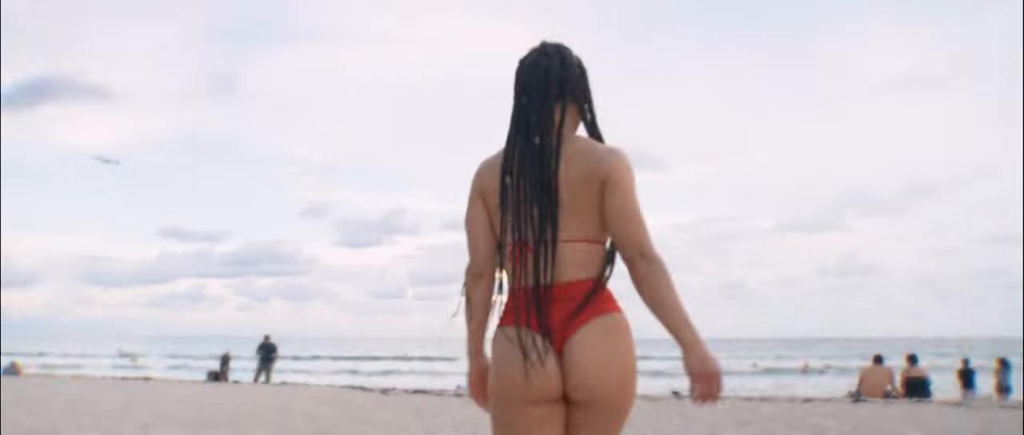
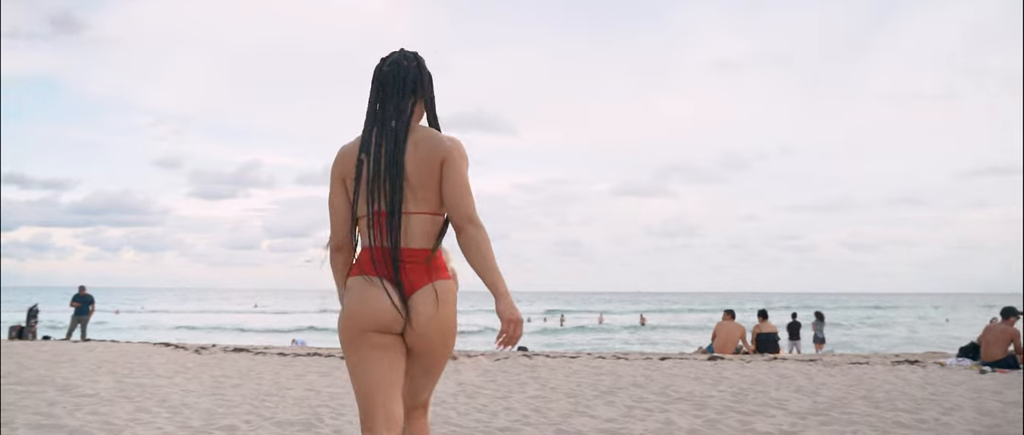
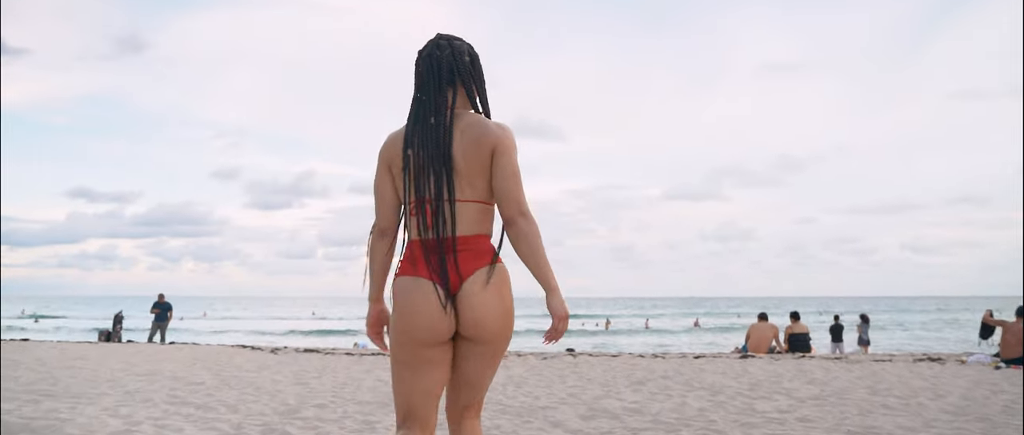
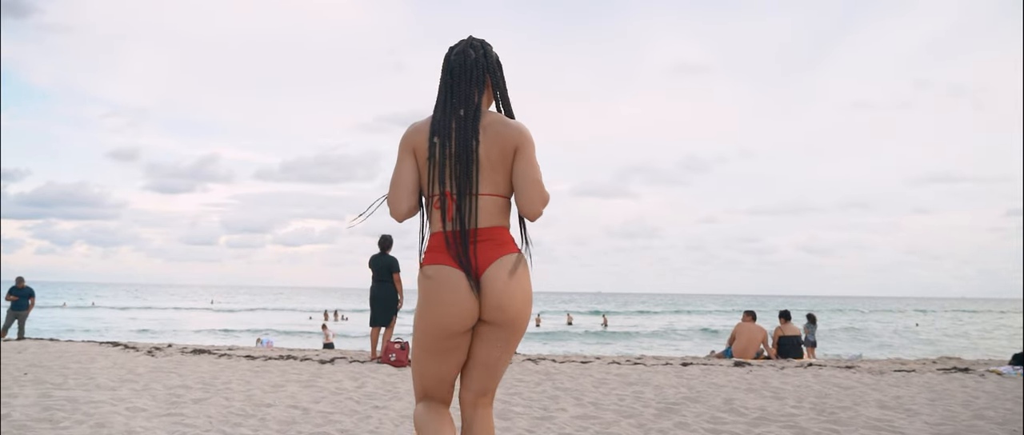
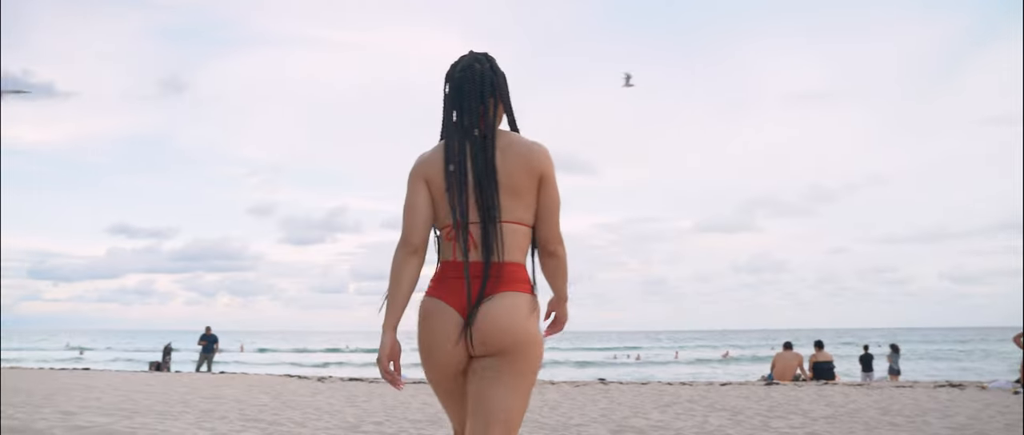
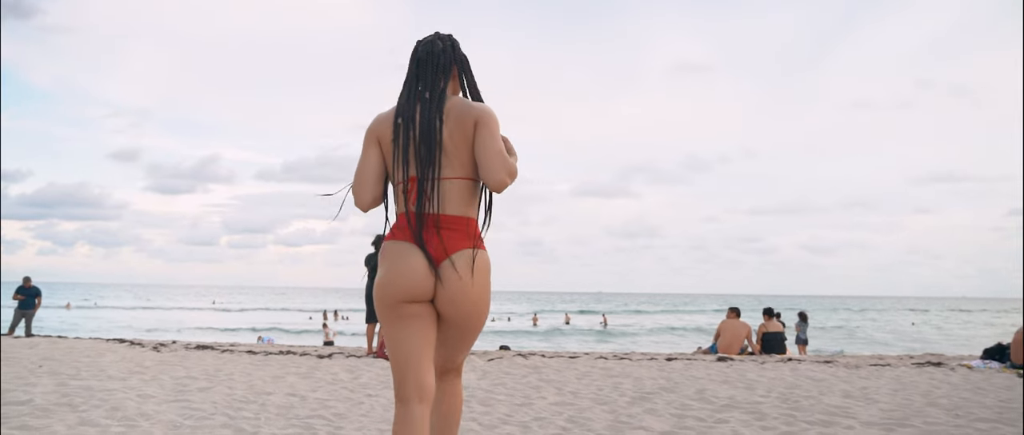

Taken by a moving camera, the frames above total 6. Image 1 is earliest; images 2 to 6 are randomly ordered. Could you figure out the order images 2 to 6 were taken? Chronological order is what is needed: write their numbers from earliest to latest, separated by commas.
5, 3, 2, 6, 4
